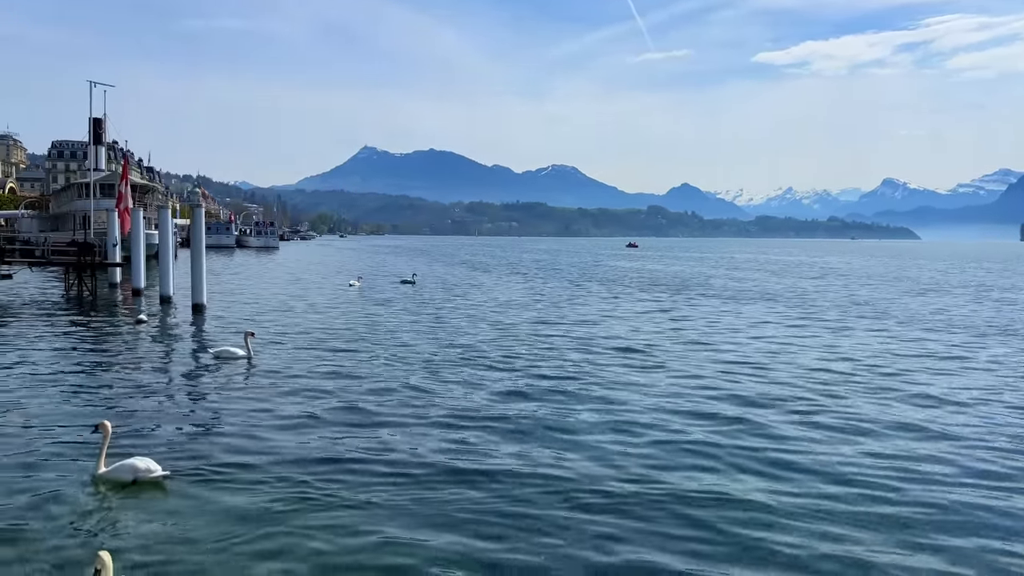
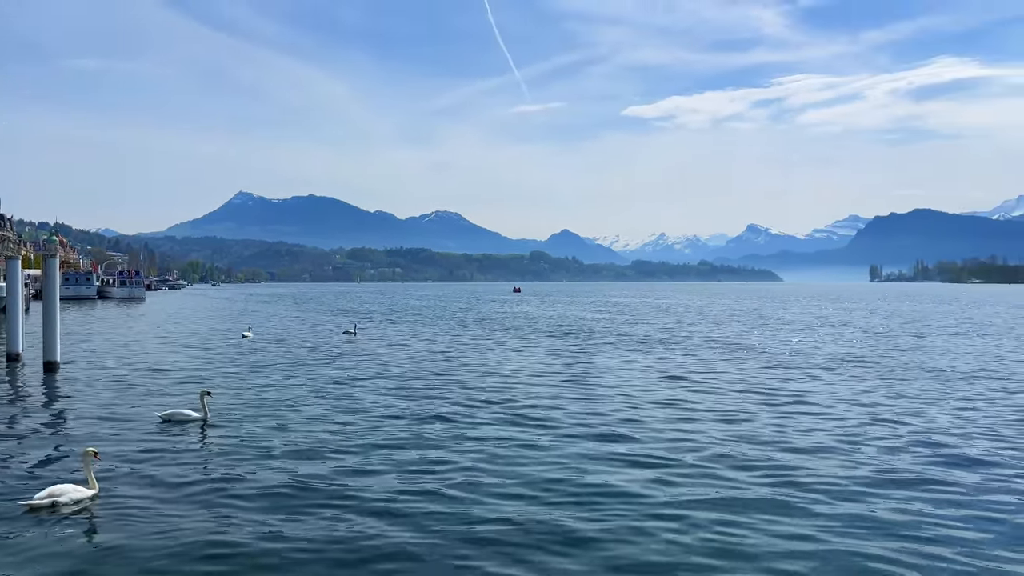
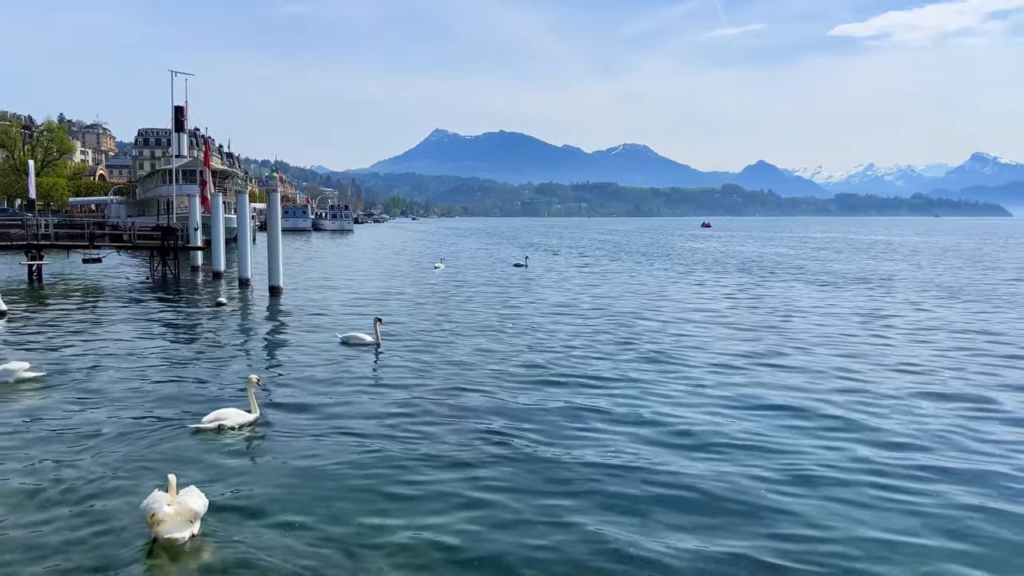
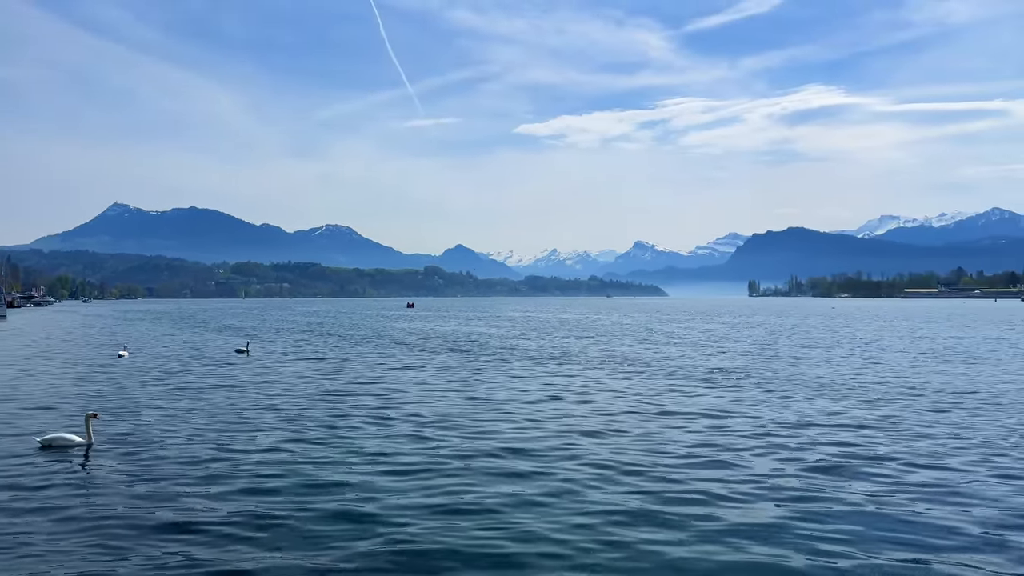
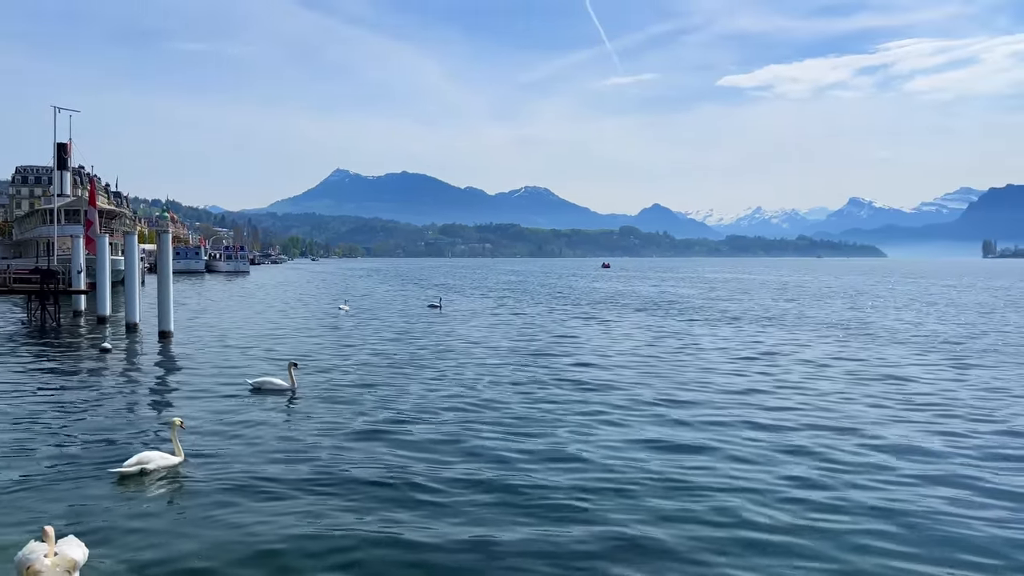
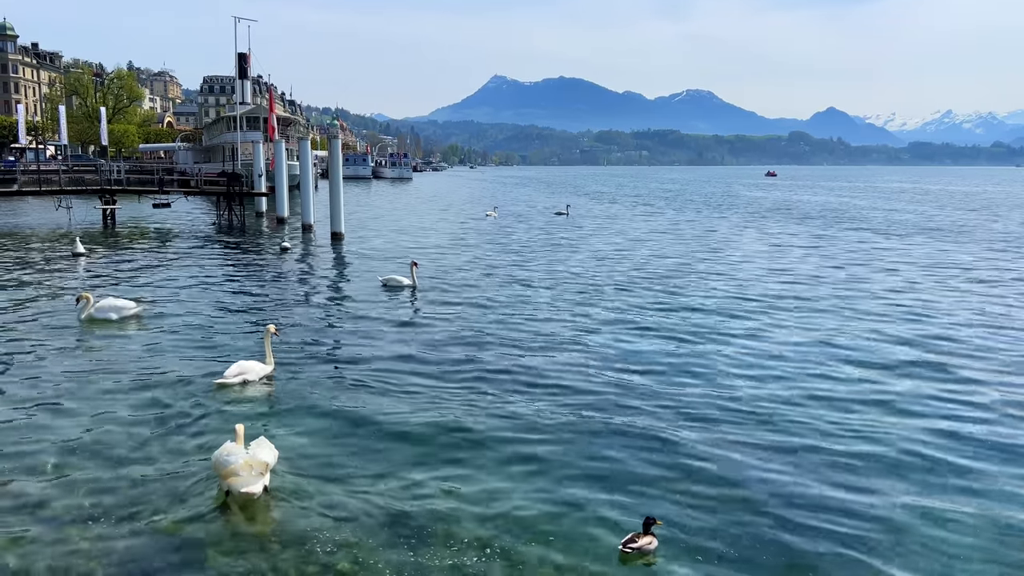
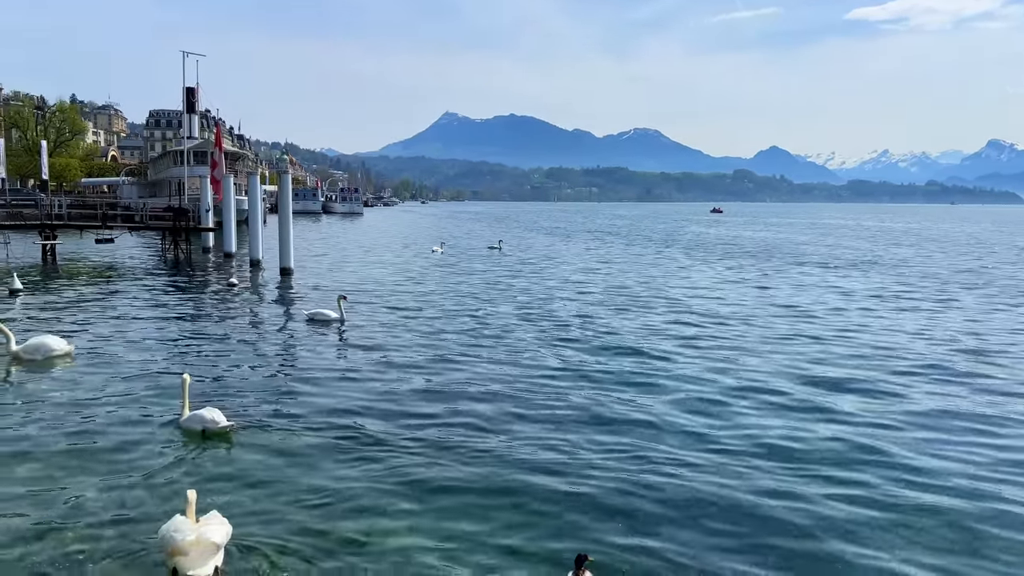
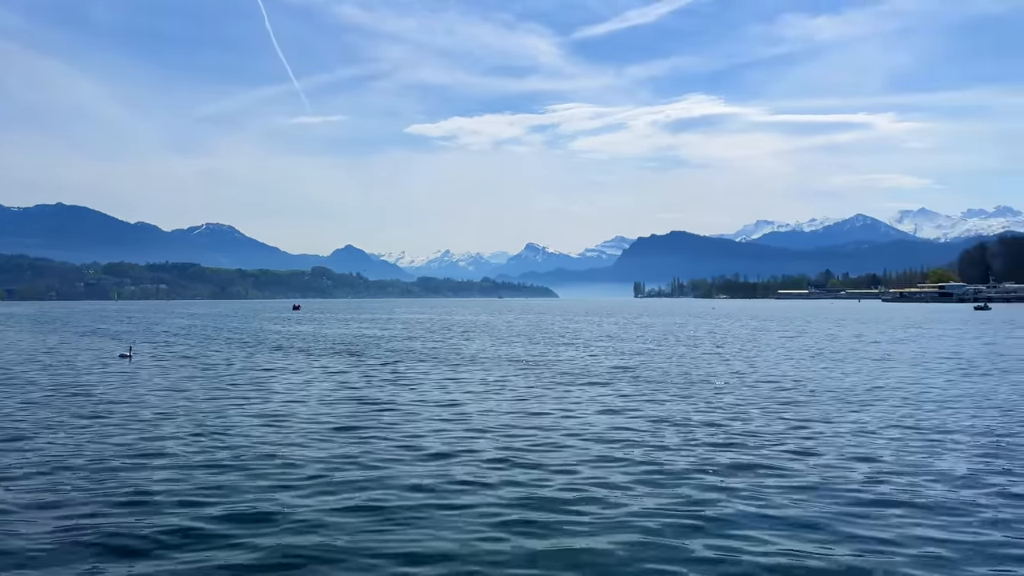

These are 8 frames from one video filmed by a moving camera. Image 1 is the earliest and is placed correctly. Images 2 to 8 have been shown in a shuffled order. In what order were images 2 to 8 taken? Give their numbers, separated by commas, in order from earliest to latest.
7, 6, 3, 5, 2, 4, 8
